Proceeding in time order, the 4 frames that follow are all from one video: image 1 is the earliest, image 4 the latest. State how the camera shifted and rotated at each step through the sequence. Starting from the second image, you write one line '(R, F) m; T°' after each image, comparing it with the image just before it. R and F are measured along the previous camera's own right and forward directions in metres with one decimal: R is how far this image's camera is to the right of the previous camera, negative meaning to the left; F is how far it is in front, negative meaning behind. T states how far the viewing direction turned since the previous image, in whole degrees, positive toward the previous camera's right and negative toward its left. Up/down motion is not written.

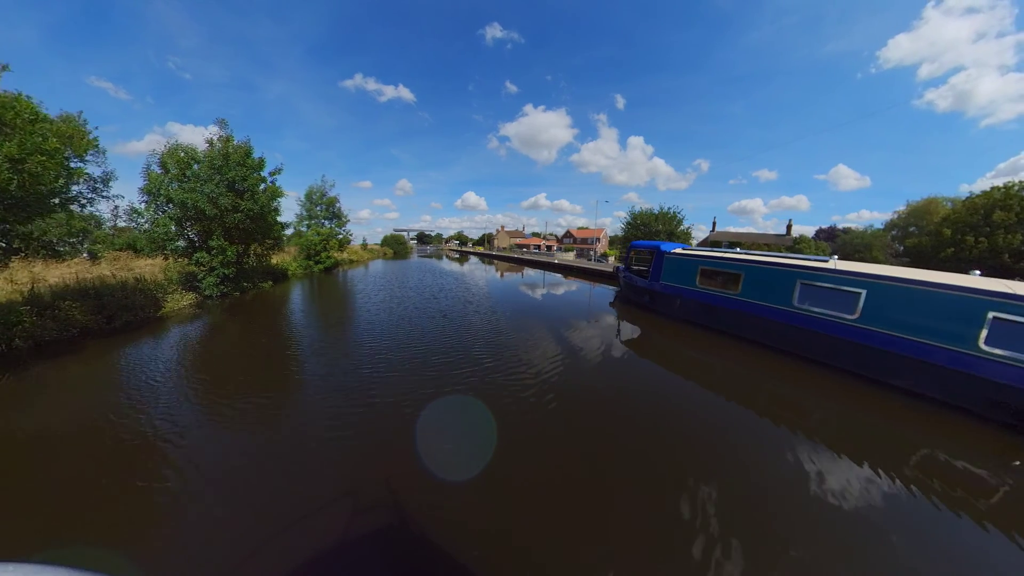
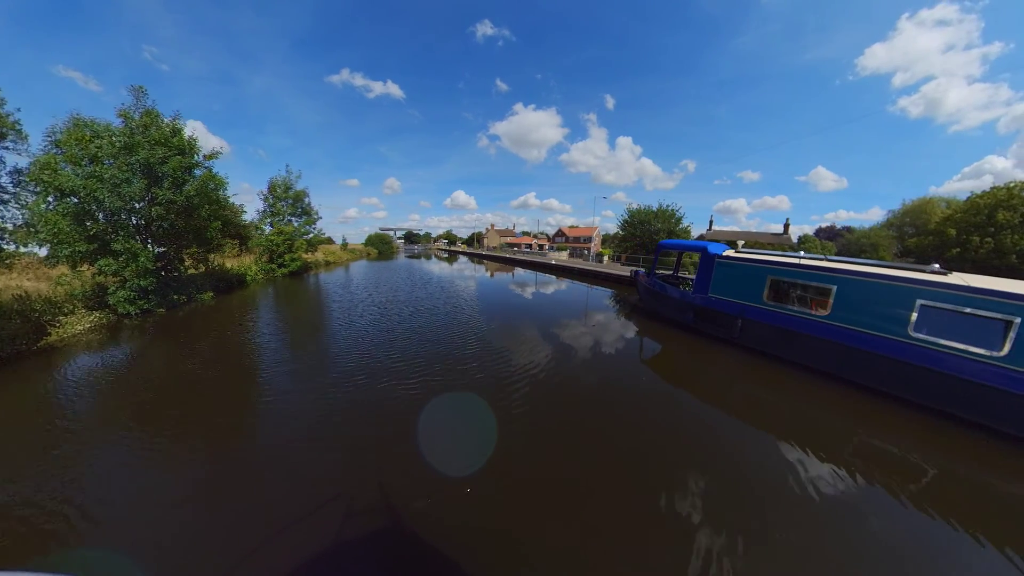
(-0.1, +0.7) m; +1°
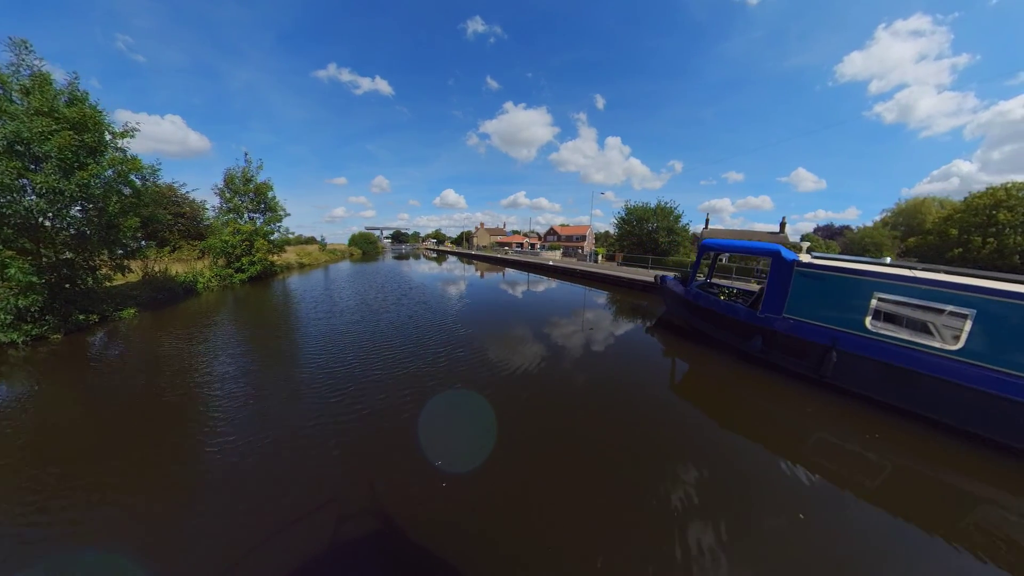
(-0.1, +0.6) m; +1°
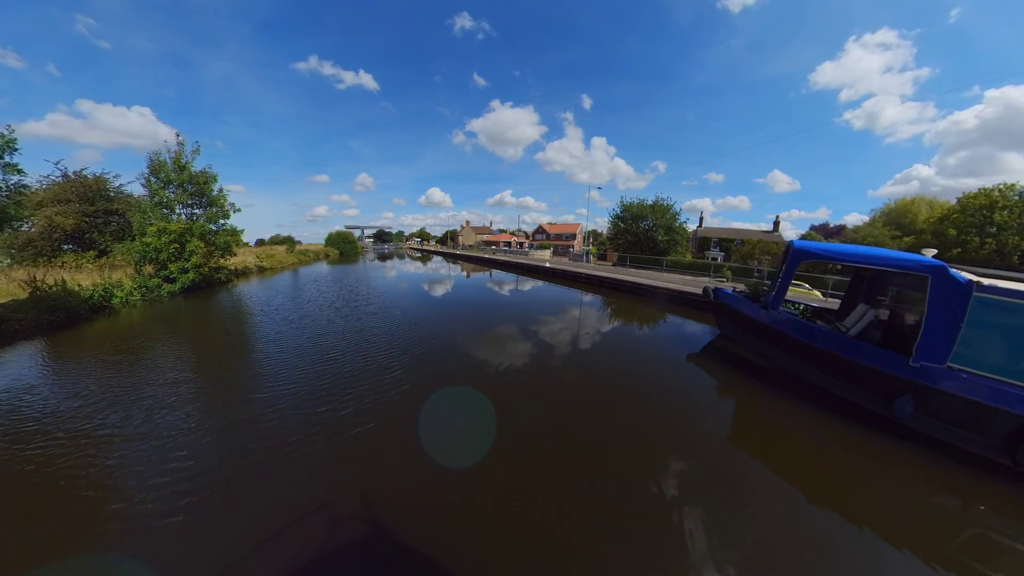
(-0.1, +0.7) m; +2°
